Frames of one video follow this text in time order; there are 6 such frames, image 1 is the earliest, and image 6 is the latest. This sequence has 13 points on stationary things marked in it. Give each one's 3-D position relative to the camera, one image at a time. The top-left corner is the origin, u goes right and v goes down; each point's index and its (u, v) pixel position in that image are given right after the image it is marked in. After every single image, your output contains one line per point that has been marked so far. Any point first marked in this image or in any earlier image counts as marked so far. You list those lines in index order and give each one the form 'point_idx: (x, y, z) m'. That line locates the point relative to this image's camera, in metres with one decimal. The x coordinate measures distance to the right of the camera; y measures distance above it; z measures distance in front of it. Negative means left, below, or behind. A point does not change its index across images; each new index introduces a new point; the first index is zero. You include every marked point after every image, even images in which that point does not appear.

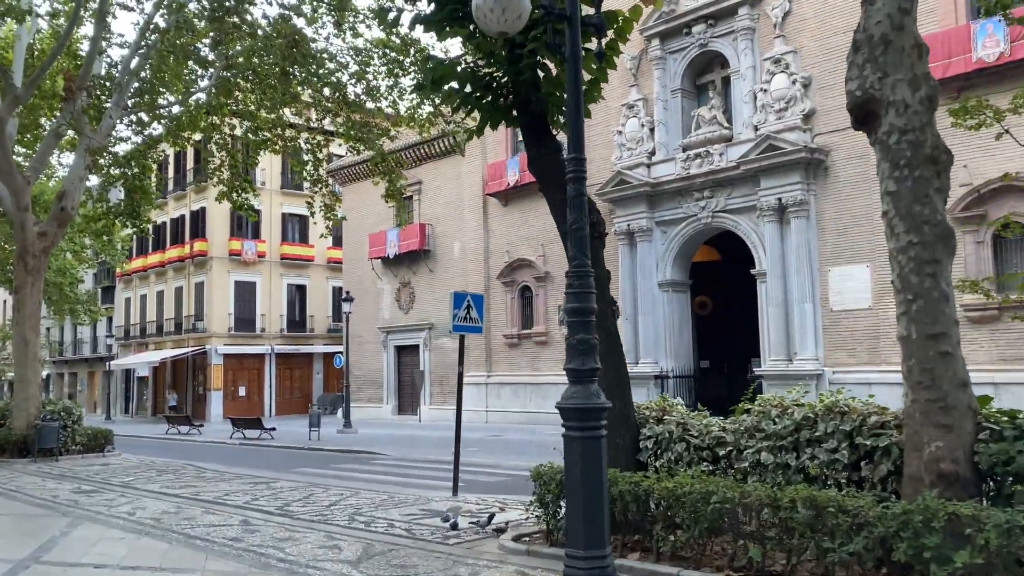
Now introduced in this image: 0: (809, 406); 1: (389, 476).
0: (+2.0, -0.8, +5.6) m
1: (-1.9, -2.9, +12.9) m
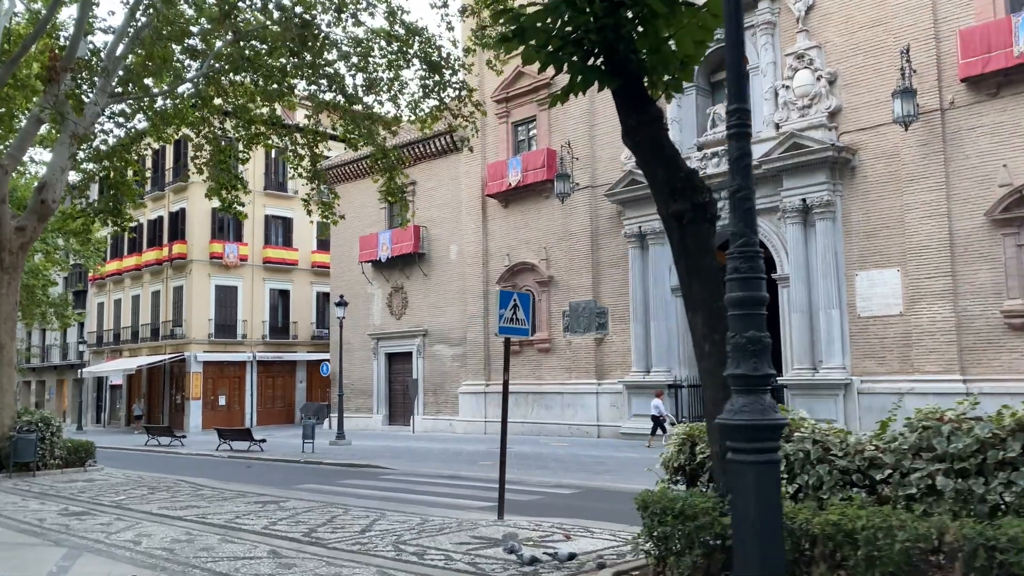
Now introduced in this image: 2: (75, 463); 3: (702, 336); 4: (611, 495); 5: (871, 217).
0: (+2.6, -0.7, +4.7) m
1: (-1.5, -2.9, +11.7) m
2: (-8.1, -3.3, +15.7) m
3: (+1.2, -0.3, +5.6) m
4: (+1.3, -2.8, +11.3) m
5: (+7.3, +1.5, +17.3) m
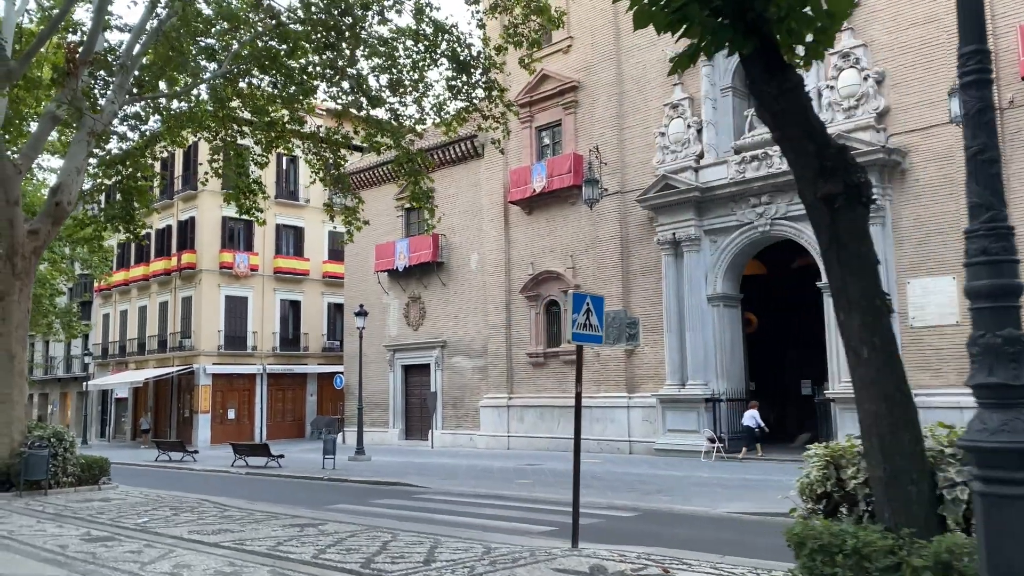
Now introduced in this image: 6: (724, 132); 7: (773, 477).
0: (+3.3, -0.7, +3.8) m
1: (-0.8, -2.9, +10.9) m
2: (-7.5, -3.4, +14.9) m
3: (+1.9, -0.3, +4.7) m
4: (+2.0, -2.8, +10.4) m
5: (+8.0, +1.3, +16.5) m
6: (+5.0, +3.7, +19.9) m
7: (+4.4, -3.2, +14.4) m
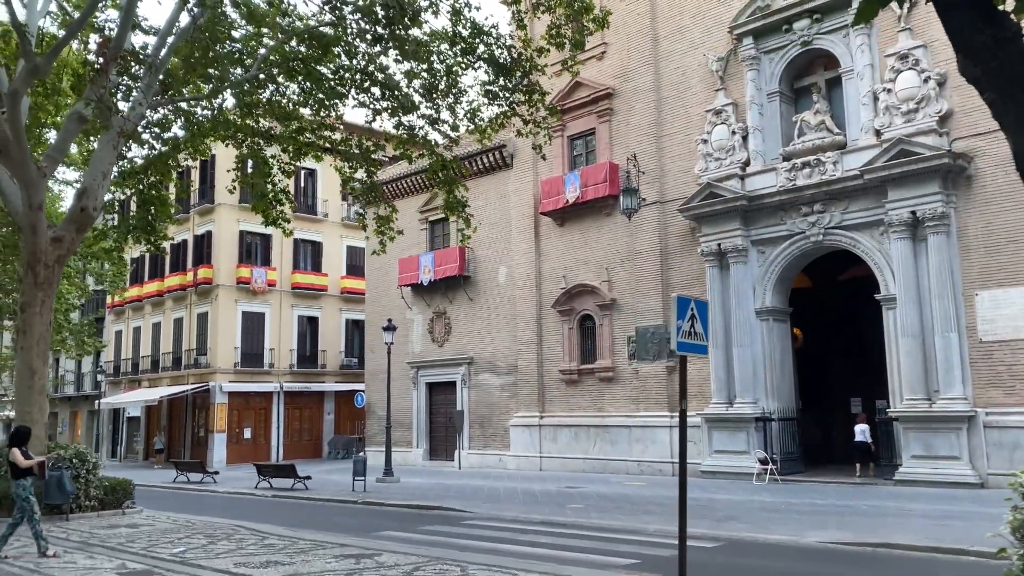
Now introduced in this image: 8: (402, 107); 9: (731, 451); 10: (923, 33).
0: (+4.1, -0.6, +2.9) m
1: (0.0, -3.0, +9.9) m
2: (-6.6, -3.6, +14.0) m
3: (+2.7, -0.2, +3.8) m
4: (+2.8, -2.9, +9.5) m
5: (+8.9, +1.1, +15.6) m
6: (+5.8, +3.4, +19.1) m
7: (+5.3, -3.4, +13.5) m
8: (-2.4, +4.0, +18.8) m
9: (+4.8, -3.6, +18.6) m
10: (+8.2, +5.1, +16.8) m
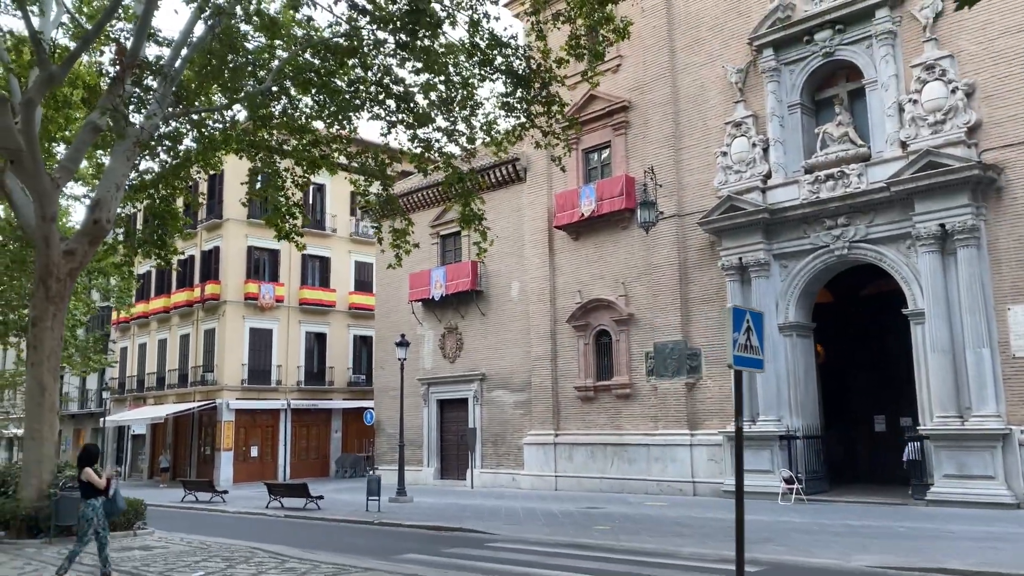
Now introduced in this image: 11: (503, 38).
0: (+4.5, -0.6, +2.5) m
1: (+0.4, -3.2, +9.5) m
2: (-6.2, -3.8, +13.5) m
3: (+3.1, -0.3, +3.5) m
4: (+3.2, -3.1, +9.0) m
5: (+9.2, +0.8, +15.2) m
6: (+6.2, +3.0, +18.8) m
7: (+5.6, -3.6, +13.0) m
8: (-2.1, +3.7, +18.5) m
9: (+5.2, -3.9, +18.1) m
10: (+8.5, +4.8, +16.5) m
11: (-0.2, +5.1, +17.4) m
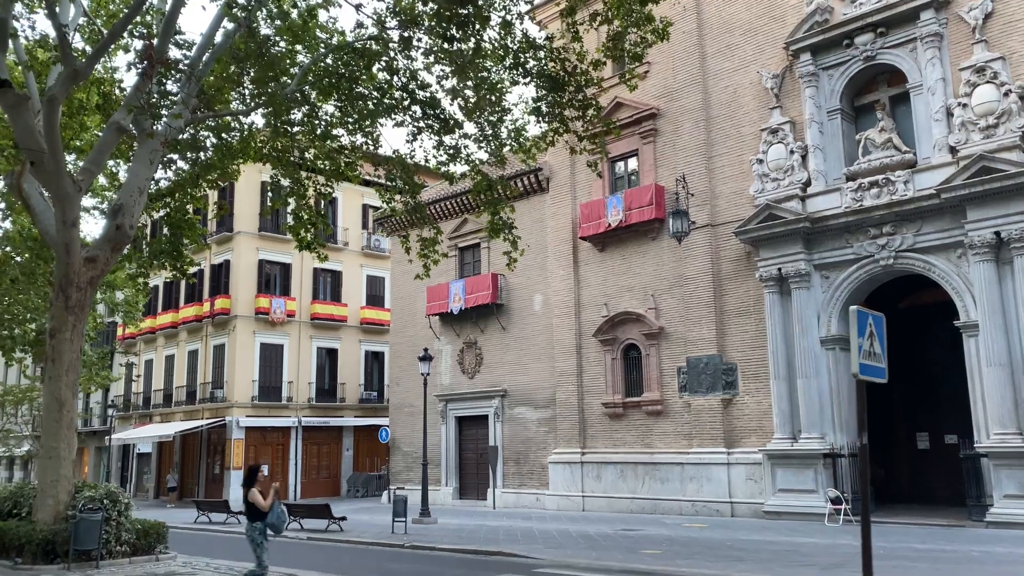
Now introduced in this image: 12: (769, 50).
0: (+5.1, -0.5, +1.8) m
1: (+1.1, -3.2, +8.8) m
2: (-5.6, -4.0, +12.8) m
3: (+3.7, -0.2, +2.8) m
4: (+3.9, -3.1, +8.3) m
5: (+9.9, +0.6, +14.6) m
6: (+6.9, +2.8, +18.1) m
7: (+6.3, -3.8, +12.3) m
8: (-1.4, +3.5, +17.9) m
9: (+5.9, -4.1, +17.4) m
10: (+9.2, +4.6, +15.9) m
11: (+0.5, +4.9, +16.8) m
12: (+5.9, +5.5, +19.5) m
